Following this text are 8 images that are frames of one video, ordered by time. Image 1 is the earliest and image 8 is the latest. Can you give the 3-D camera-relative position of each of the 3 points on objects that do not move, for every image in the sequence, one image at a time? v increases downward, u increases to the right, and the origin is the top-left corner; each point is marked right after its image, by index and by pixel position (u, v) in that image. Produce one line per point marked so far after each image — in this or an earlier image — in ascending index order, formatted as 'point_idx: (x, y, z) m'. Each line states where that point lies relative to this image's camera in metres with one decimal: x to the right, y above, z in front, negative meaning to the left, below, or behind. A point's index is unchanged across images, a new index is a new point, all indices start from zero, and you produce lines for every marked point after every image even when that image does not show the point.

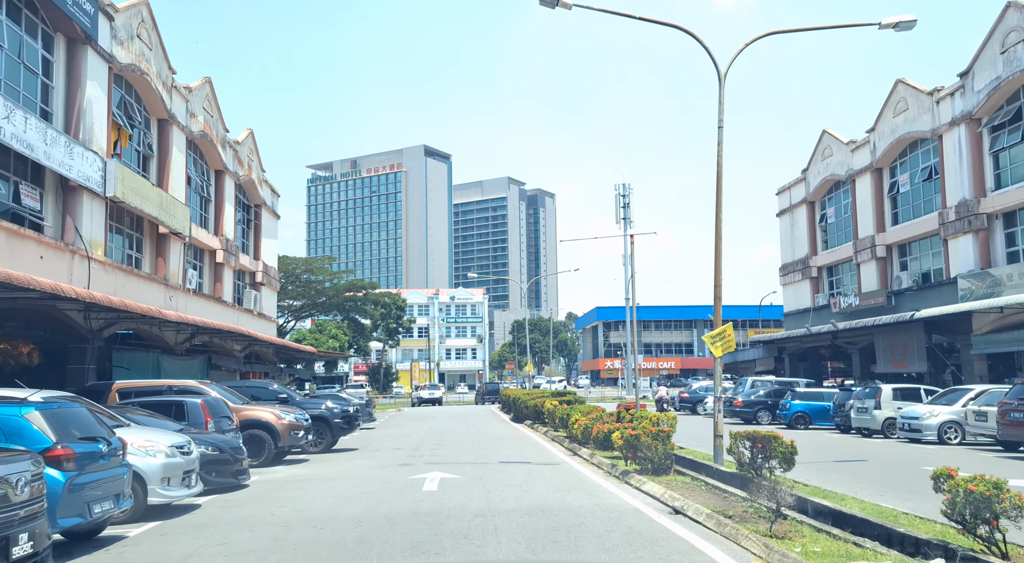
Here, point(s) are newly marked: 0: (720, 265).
0: (+3.9, +0.3, +15.2) m
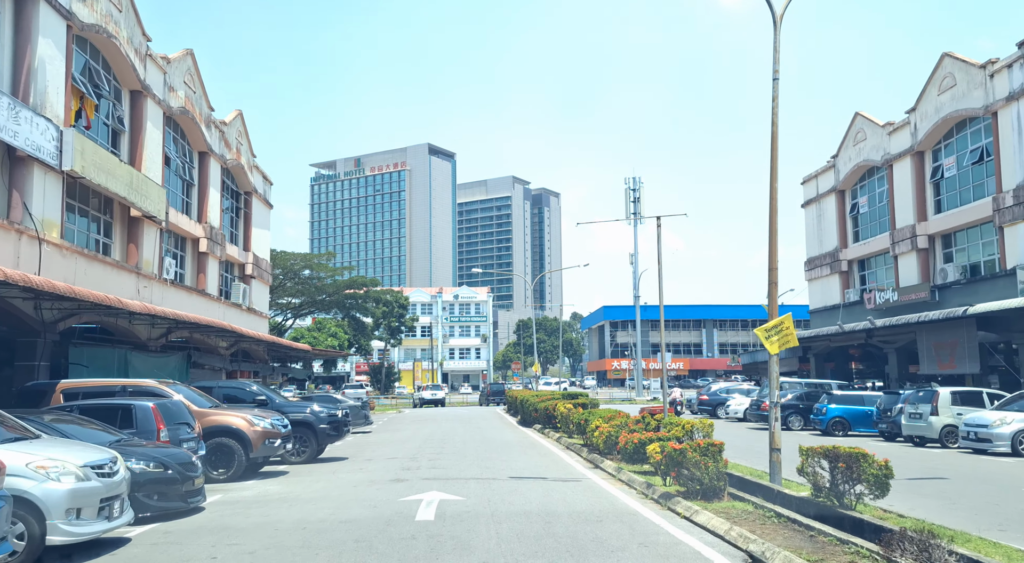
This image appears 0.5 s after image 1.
0: (+4.1, +0.6, +12.6) m
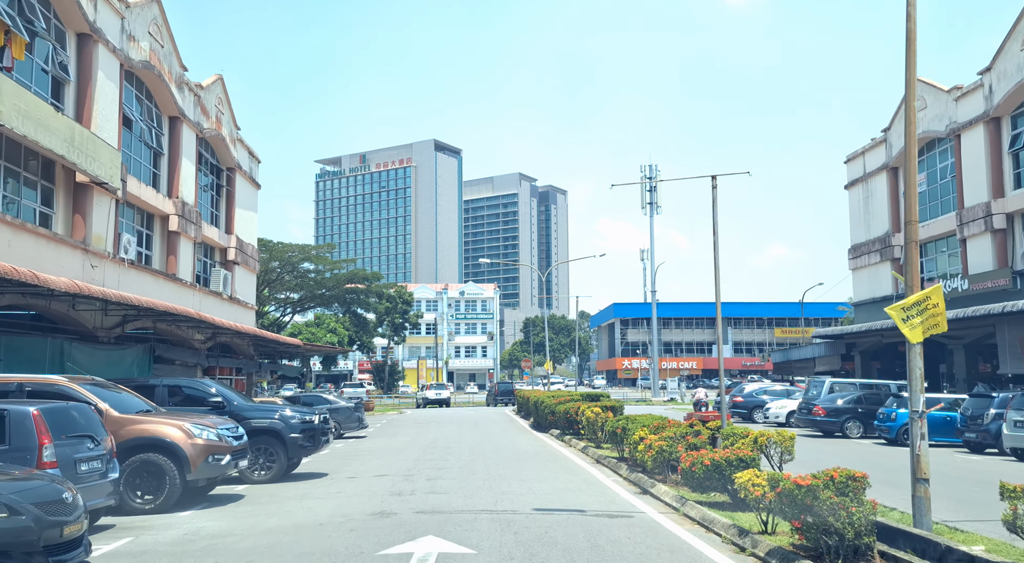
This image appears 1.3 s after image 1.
0: (+4.4, +1.0, +8.8) m
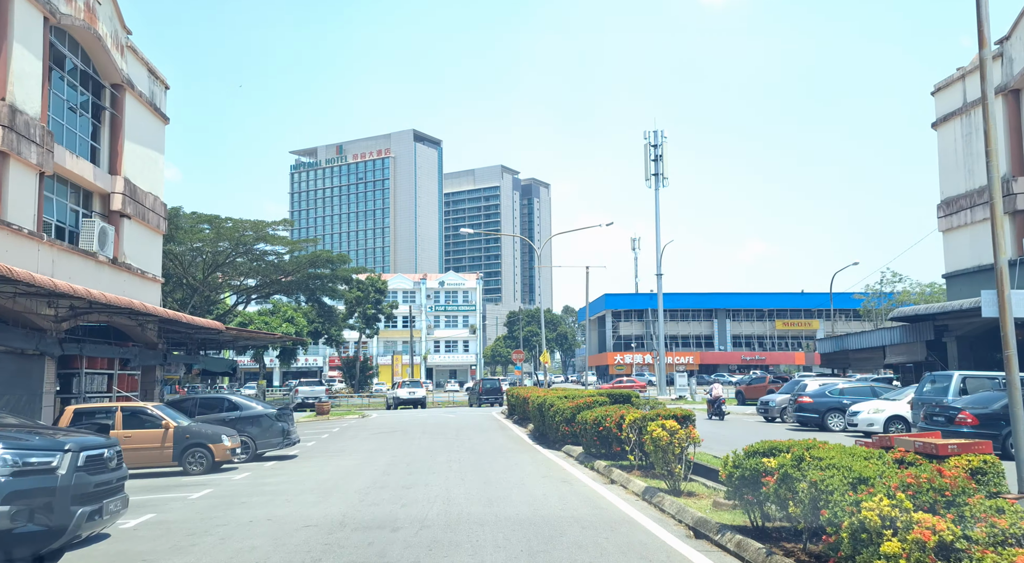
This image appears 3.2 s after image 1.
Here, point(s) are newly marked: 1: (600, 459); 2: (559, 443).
0: (+4.7, +2.1, +0.5) m
1: (+1.6, -3.2, +15.0) m
2: (+1.1, -3.9, +19.7) m
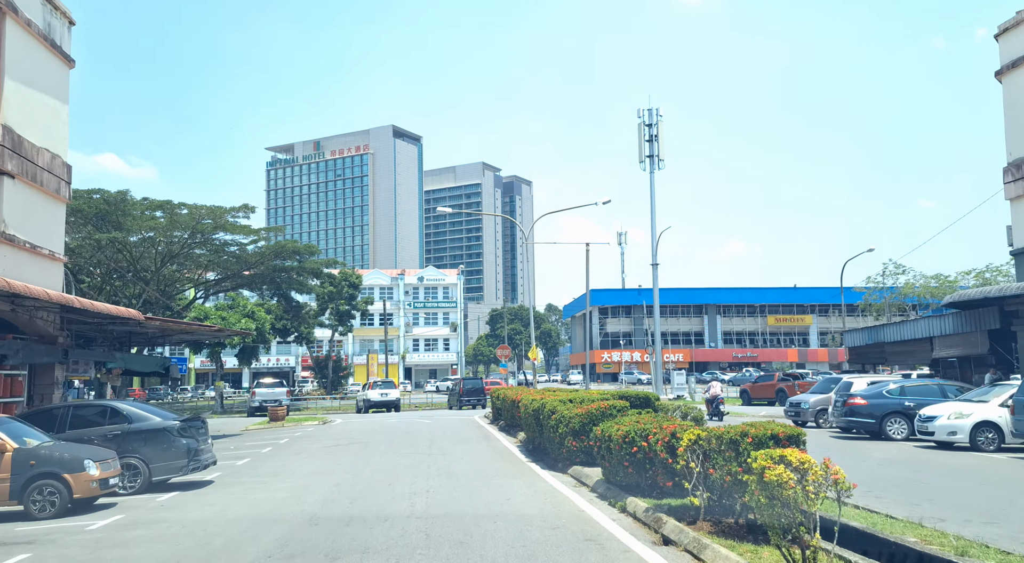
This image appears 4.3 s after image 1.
0: (+4.9, +2.8, -4.2) m
1: (+1.5, -2.6, +10.3) m
2: (+0.9, -3.3, +15.0) m
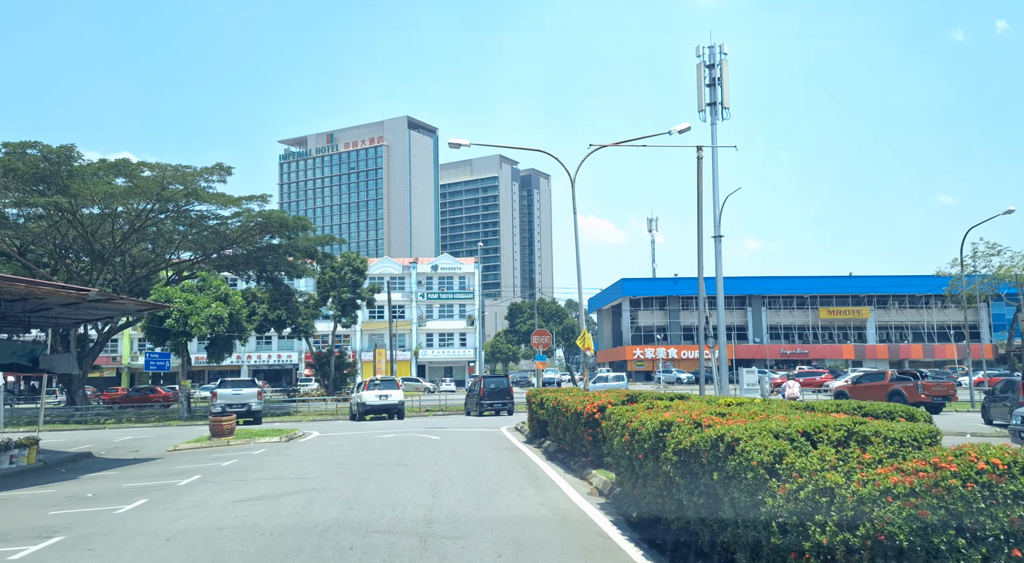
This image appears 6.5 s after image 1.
0: (+5.4, +3.9, -14.1) m
1: (+2.3, -1.4, +0.5) m
2: (+1.8, -2.1, +5.2) m
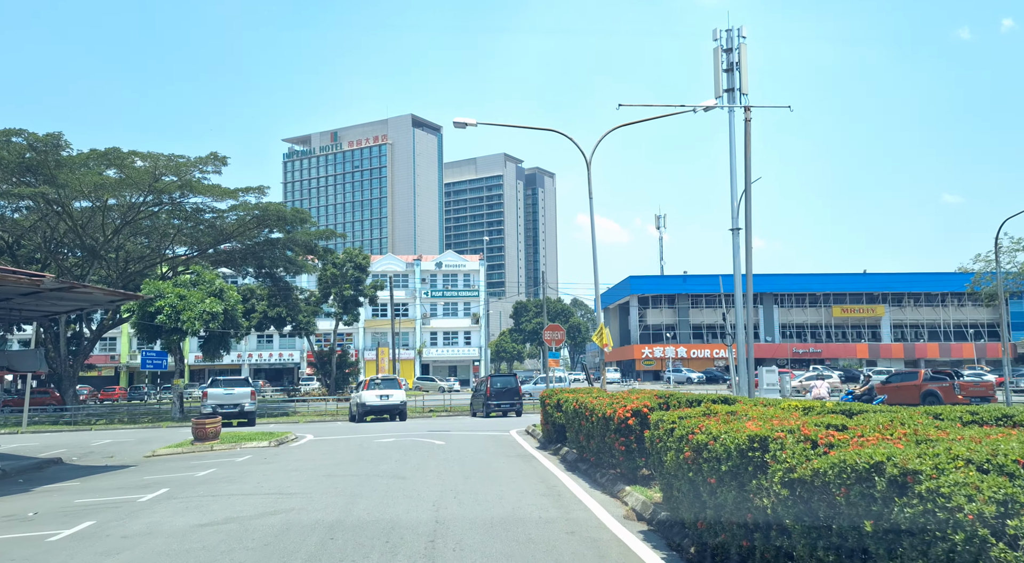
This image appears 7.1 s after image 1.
0: (+5.5, +4.2, -16.1) m
1: (+2.4, -1.2, -1.5) m
2: (+2.0, -1.9, +3.2) m
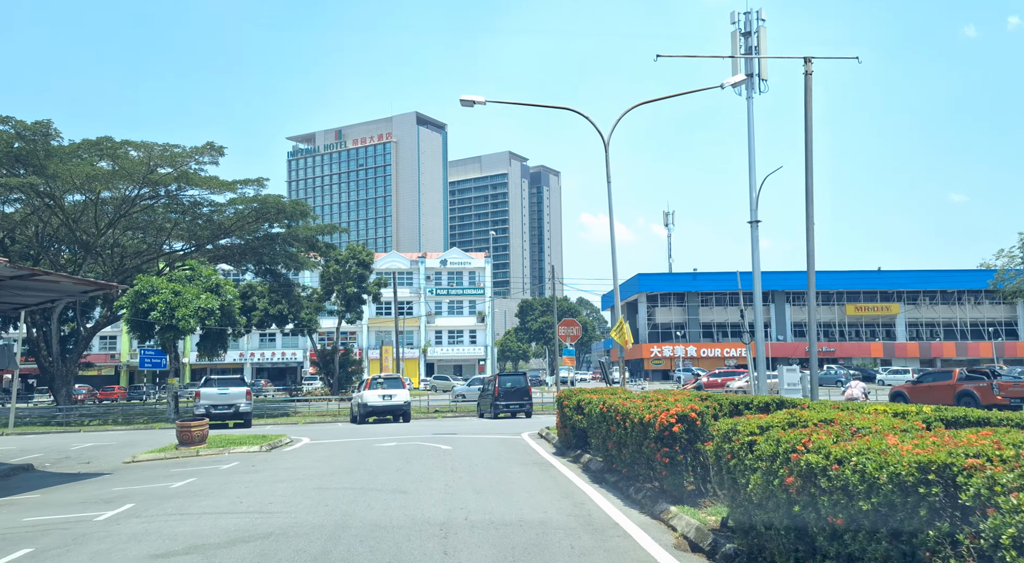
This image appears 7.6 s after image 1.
0: (+5.6, +4.4, -17.9) m
1: (+2.6, -1.0, -3.3) m
2: (+2.2, -1.6, +1.4) m
